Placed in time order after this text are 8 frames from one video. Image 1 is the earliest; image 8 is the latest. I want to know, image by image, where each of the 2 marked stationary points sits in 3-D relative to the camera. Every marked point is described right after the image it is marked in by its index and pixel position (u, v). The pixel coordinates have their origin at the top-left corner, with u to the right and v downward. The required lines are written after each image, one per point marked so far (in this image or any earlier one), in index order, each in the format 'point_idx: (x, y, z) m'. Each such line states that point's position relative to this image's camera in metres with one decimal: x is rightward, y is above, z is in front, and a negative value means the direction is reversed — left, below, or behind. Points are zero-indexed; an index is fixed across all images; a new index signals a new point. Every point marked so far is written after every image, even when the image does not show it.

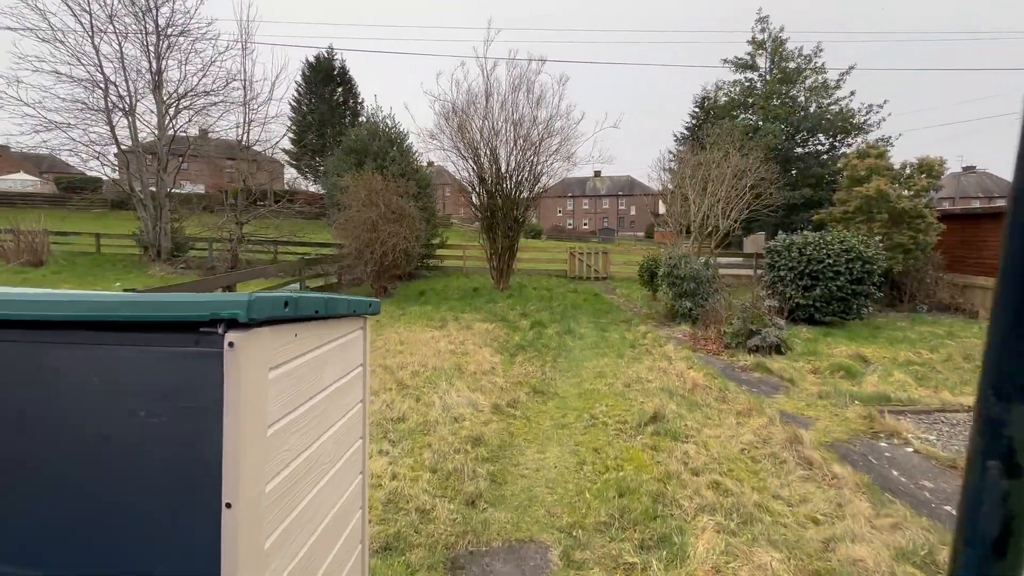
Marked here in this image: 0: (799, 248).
0: (+5.6, +0.8, +9.1) m
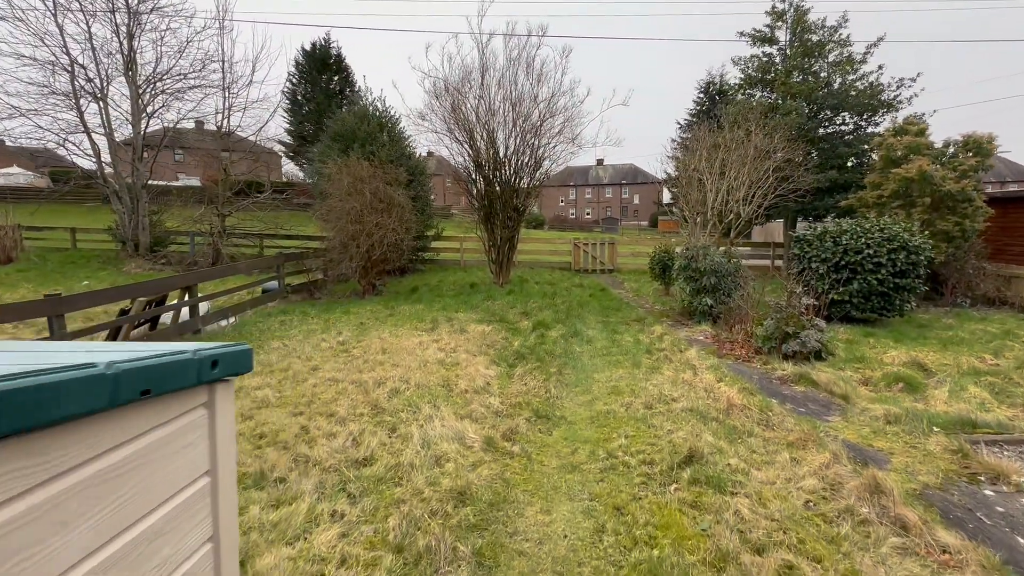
0: (+5.6, +0.9, +8.1) m
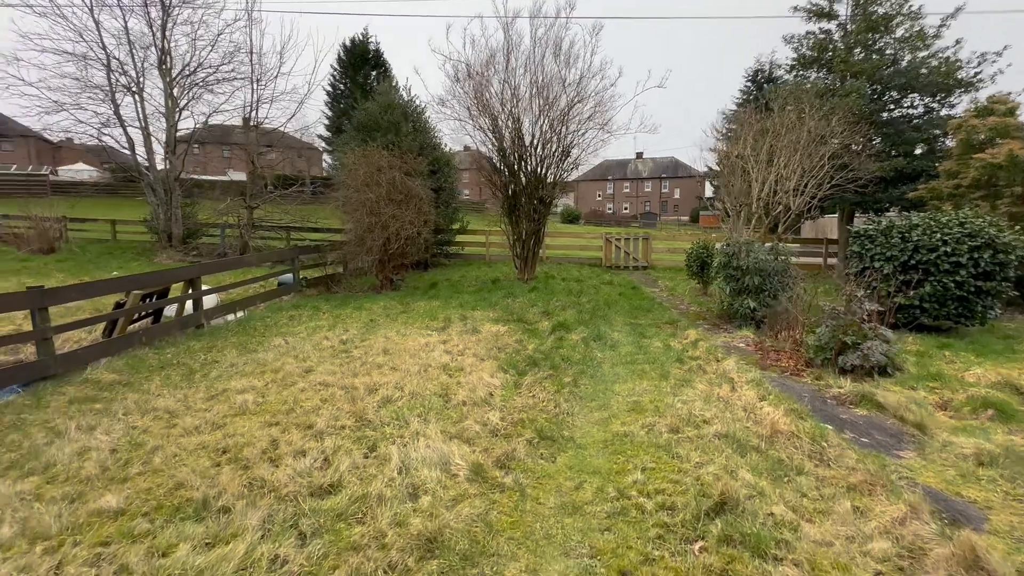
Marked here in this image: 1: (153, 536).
0: (+5.9, +0.8, +7.0) m
1: (-1.9, -1.3, +2.5) m
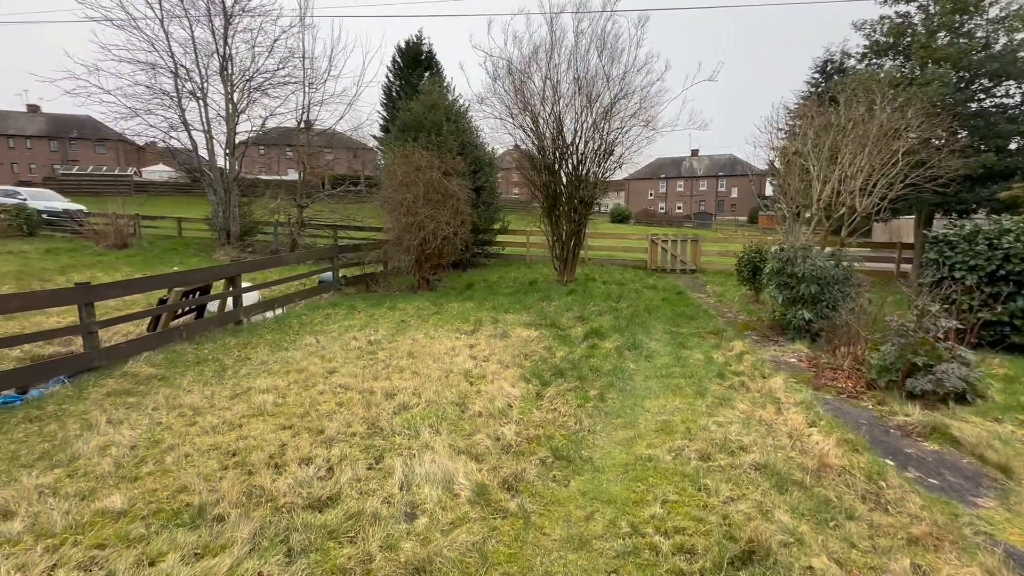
0: (+6.3, +0.7, +6.2) m
1: (-1.9, -1.3, +2.4) m
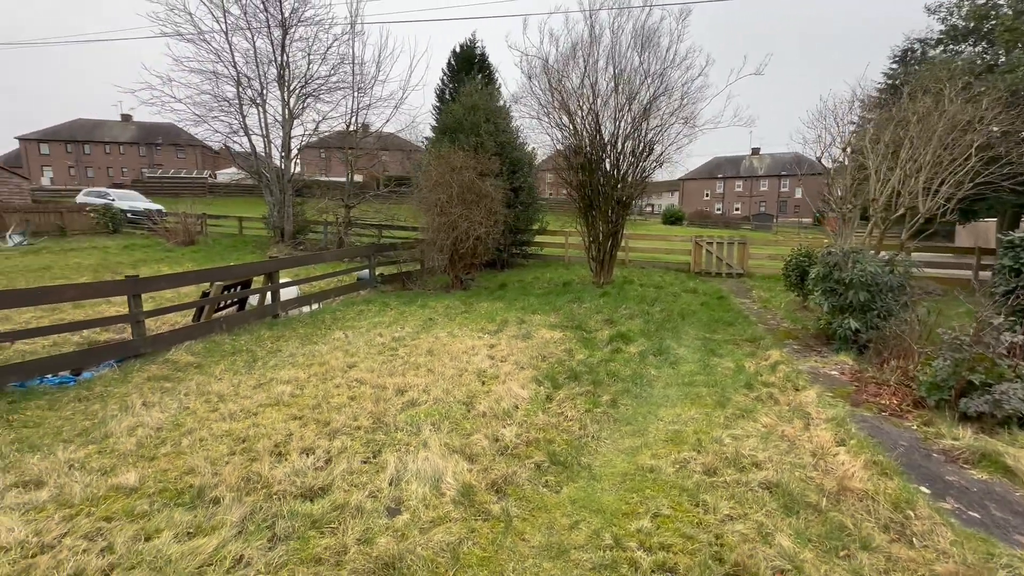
0: (+6.6, +0.5, +5.5) m
1: (-2.0, -1.3, +2.6) m
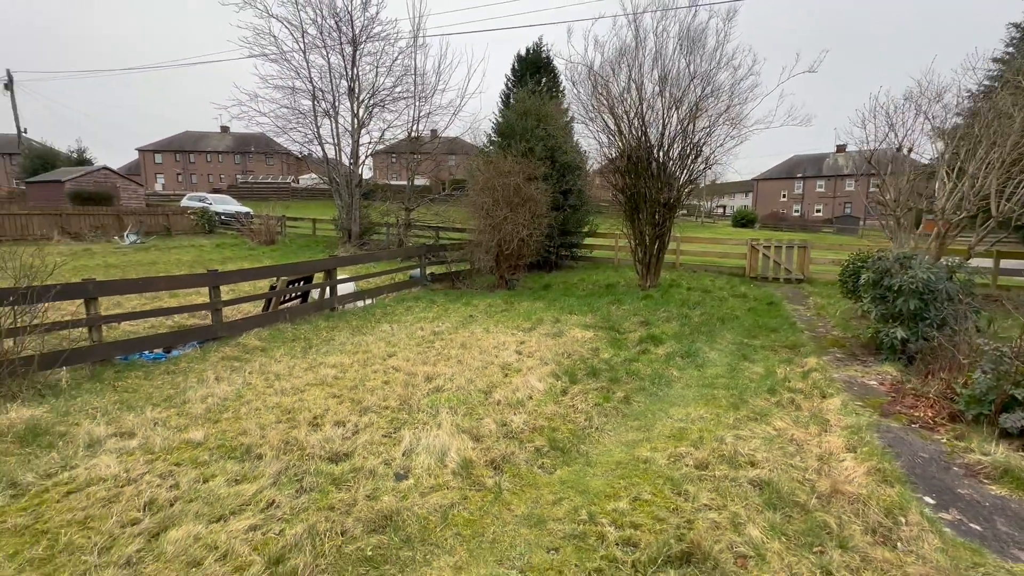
0: (+6.9, +0.4, +4.9) m
1: (-2.1, -1.2, +3.2) m
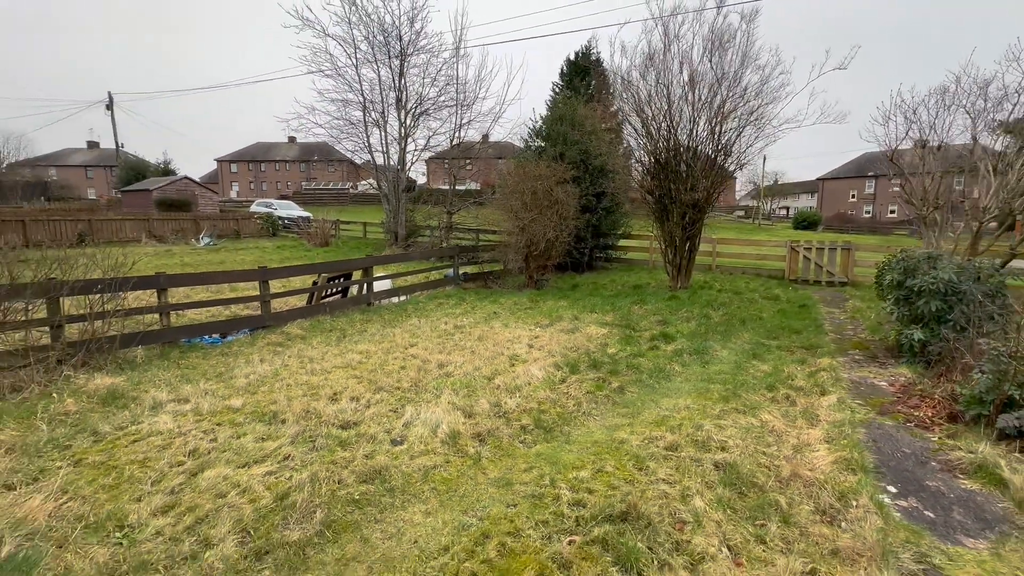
0: (+6.9, +0.4, +4.5) m
1: (-2.2, -1.1, +3.8) m
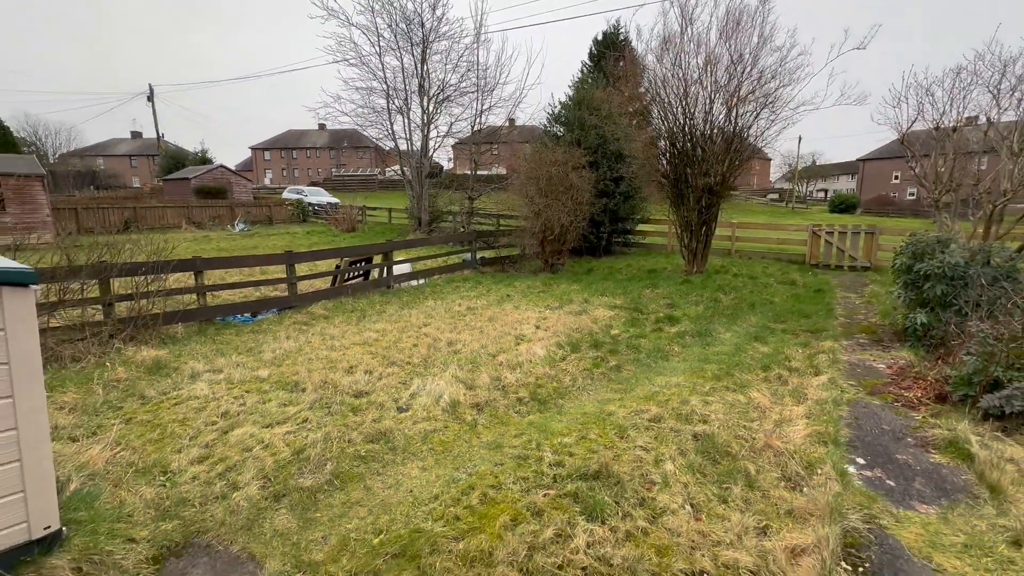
0: (+6.9, +0.5, +4.4) m
1: (-2.2, -1.0, +4.3) m
